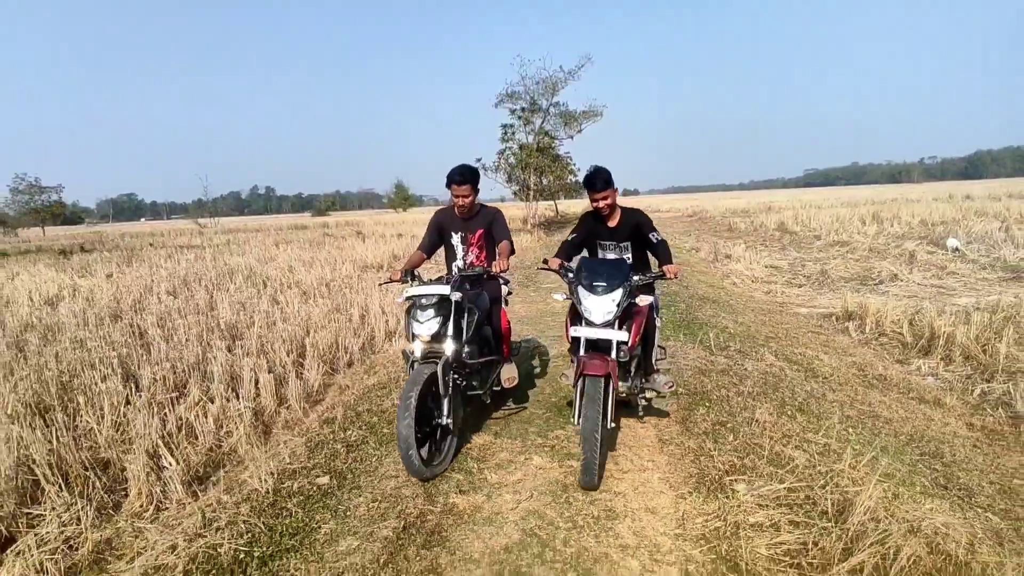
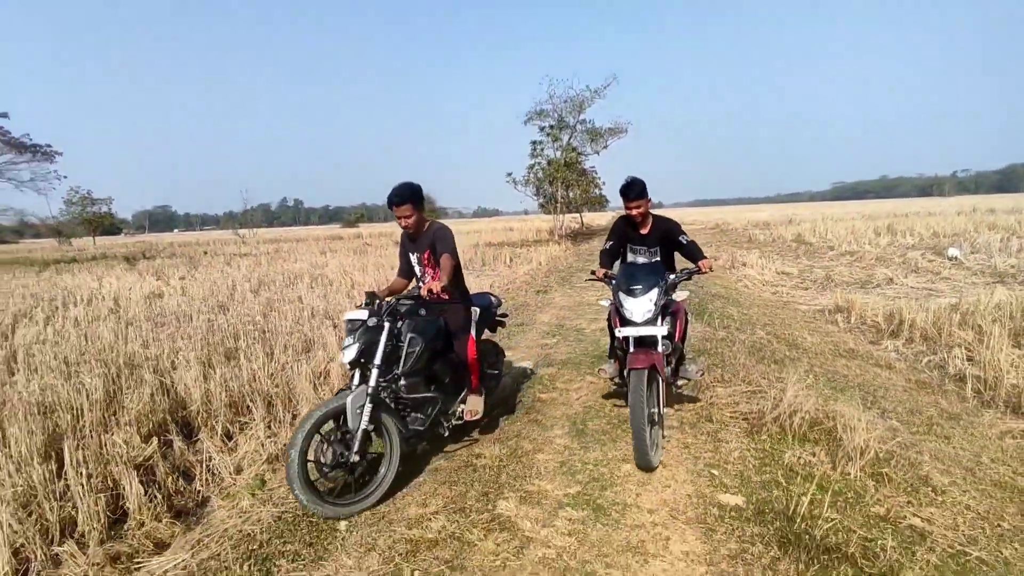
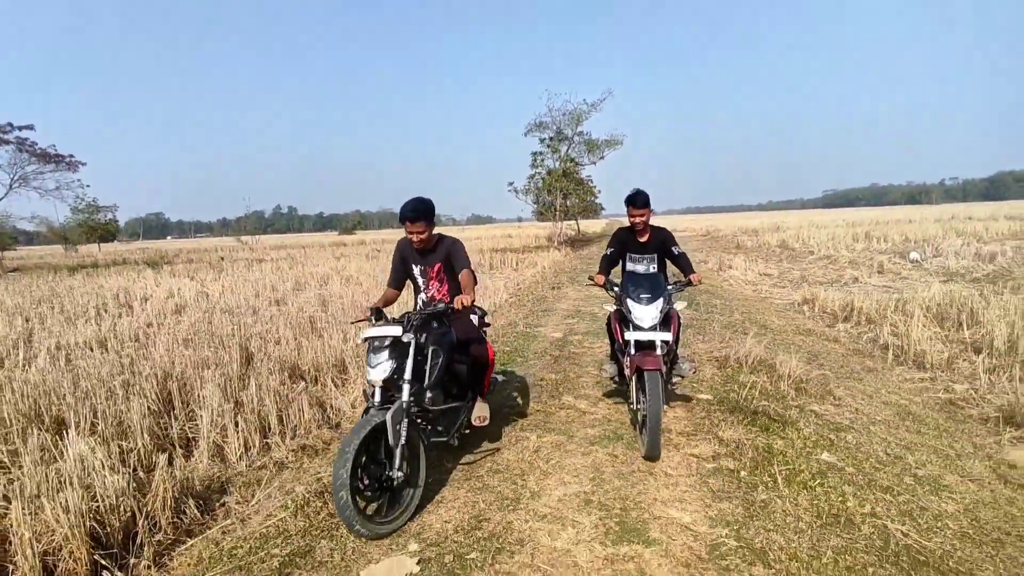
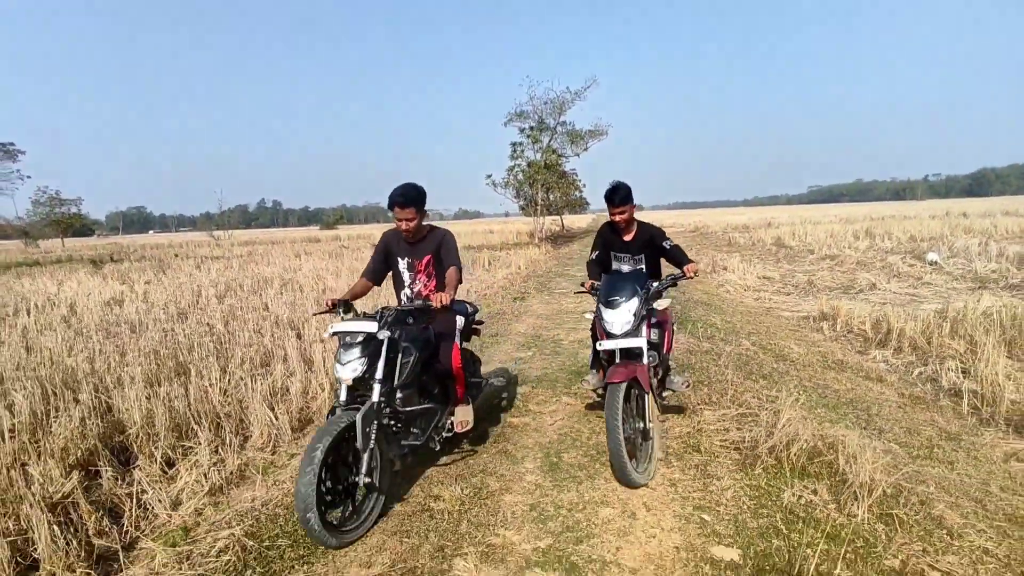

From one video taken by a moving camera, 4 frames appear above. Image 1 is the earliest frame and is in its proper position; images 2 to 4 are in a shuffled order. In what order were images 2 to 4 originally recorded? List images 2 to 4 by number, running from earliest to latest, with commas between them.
4, 2, 3
